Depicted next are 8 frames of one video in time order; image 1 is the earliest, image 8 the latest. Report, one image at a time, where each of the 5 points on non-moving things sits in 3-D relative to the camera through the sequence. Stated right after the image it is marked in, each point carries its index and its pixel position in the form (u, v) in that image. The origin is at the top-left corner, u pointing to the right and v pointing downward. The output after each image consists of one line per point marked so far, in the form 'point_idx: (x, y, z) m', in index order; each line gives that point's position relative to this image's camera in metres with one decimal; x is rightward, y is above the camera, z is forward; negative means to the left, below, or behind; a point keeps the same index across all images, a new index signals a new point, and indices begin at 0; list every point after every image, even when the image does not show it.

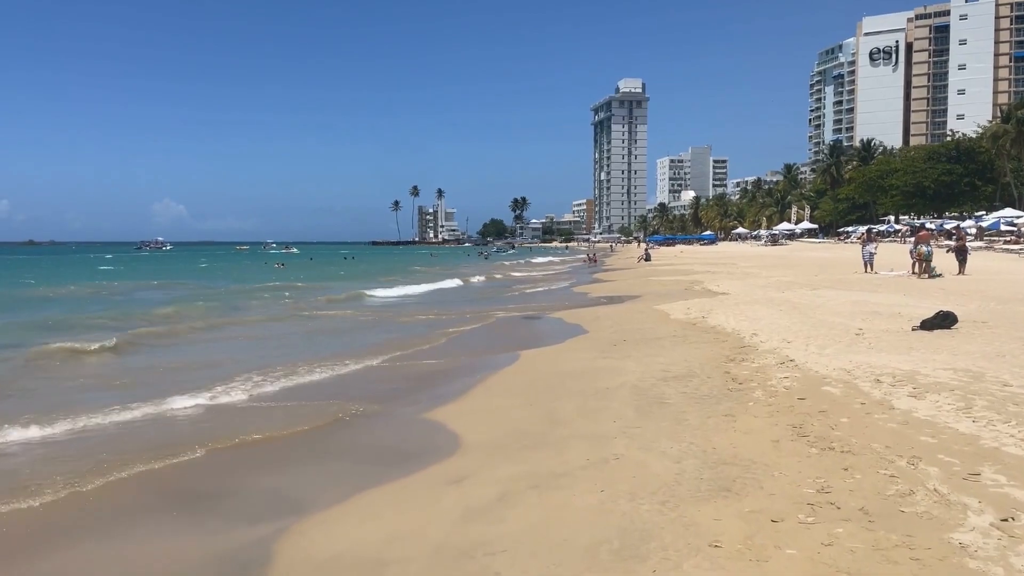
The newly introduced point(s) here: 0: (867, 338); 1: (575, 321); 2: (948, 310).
0: (+5.0, -0.7, +10.5) m
1: (+1.1, -0.8, +16.4) m
2: (+8.2, -0.4, +14.2) m
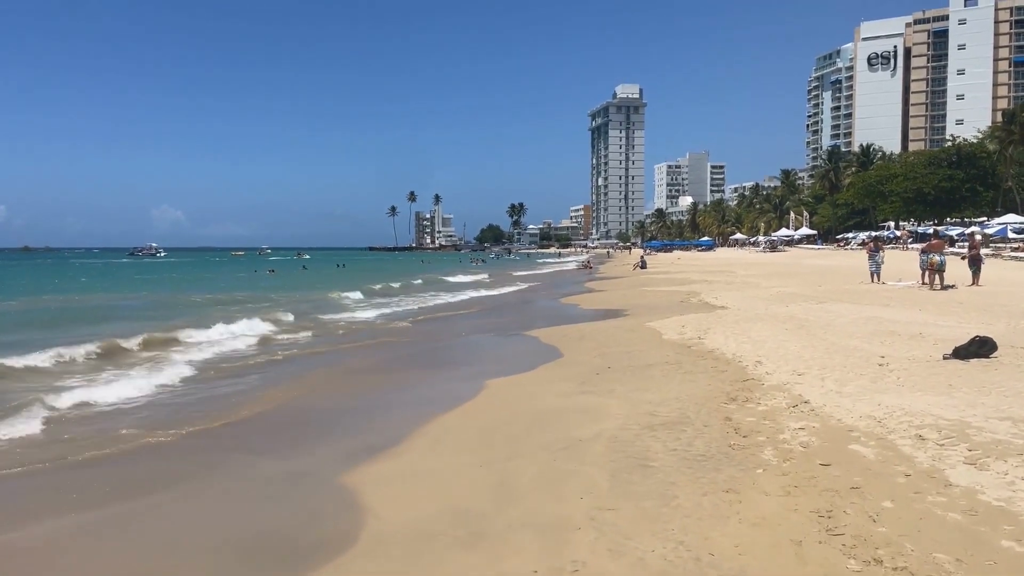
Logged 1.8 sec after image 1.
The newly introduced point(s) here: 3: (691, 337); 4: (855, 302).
0: (+4.6, -1.0, +8.9) m
1: (+0.6, -1.1, +14.7) m
2: (+7.7, -0.7, +12.6) m
3: (+3.3, -0.9, +13.8) m
4: (+8.9, -0.4, +19.5) m
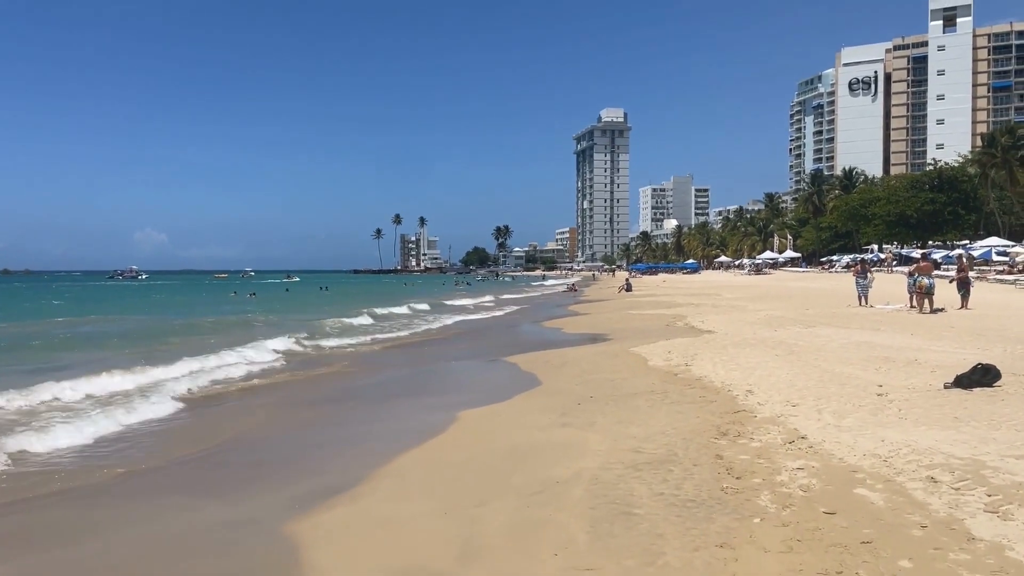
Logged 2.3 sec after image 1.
0: (+4.3, -1.3, +8.3) m
1: (+0.2, -1.5, +14.1) m
2: (+7.4, -1.1, +12.1) m
3: (+2.9, -1.3, +13.2) m
4: (+8.4, -1.0, +19.0) m
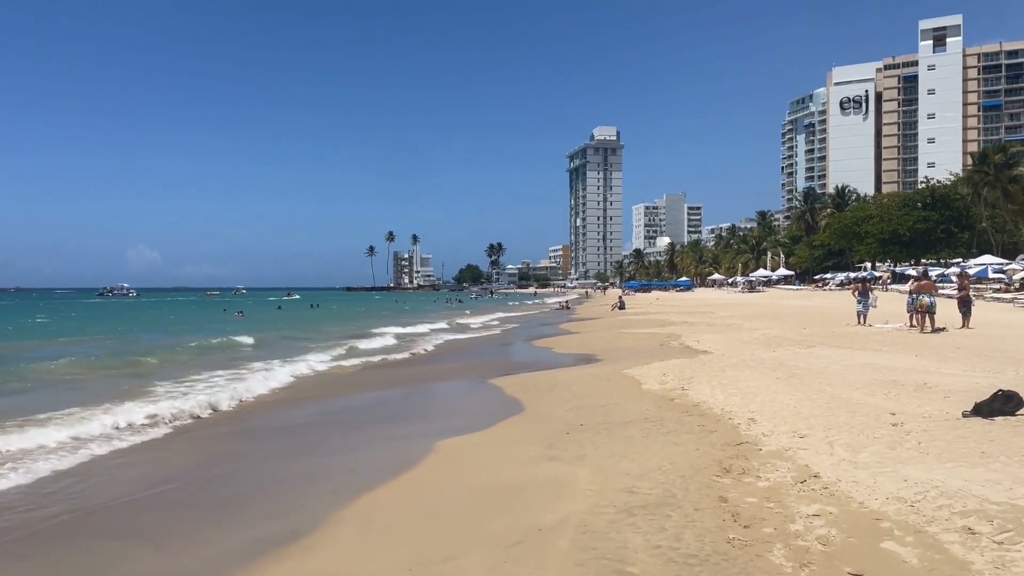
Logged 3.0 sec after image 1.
0: (+4.1, -1.5, +7.6) m
1: (0.0, -1.9, +13.3) m
2: (+7.2, -1.4, +11.4) m
3: (+2.7, -1.6, +12.5) m
4: (+8.2, -1.4, +18.3) m
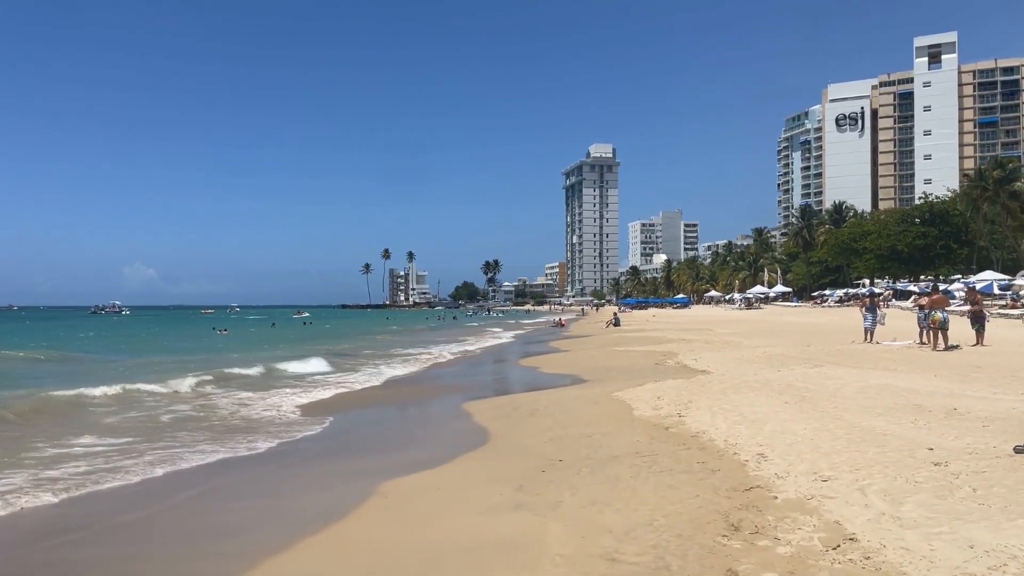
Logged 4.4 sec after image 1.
0: (+3.7, -1.5, +6.2) m
1: (-0.4, -2.1, +11.9) m
2: (+6.8, -1.6, +10.0) m
3: (+2.3, -1.8, +11.0) m
4: (+7.8, -1.8, +16.9) m
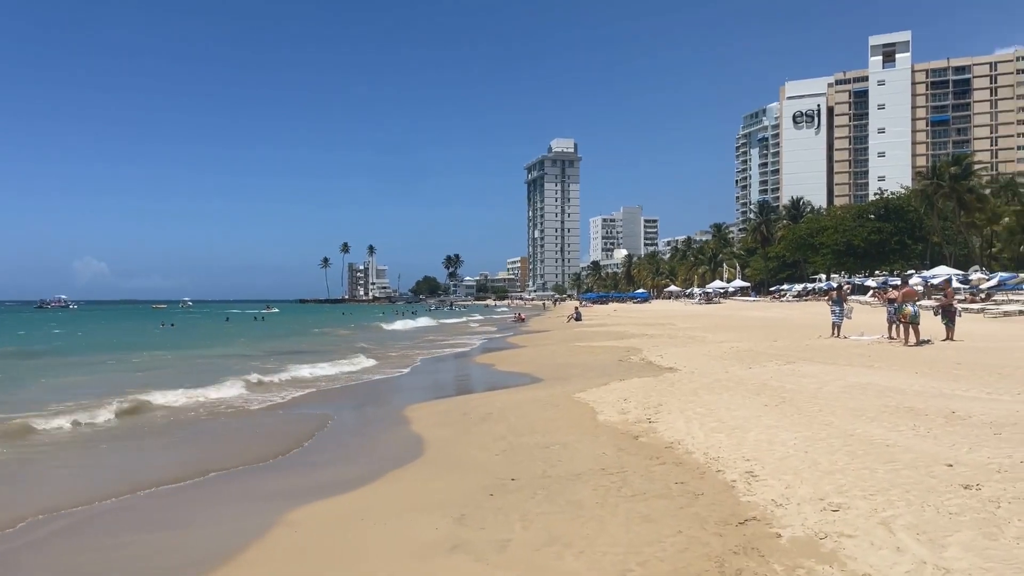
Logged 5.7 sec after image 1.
0: (+3.3, -1.4, +5.0) m
1: (-1.1, -1.9, +10.5) m
2: (+6.2, -1.5, +9.0) m
3: (+1.6, -1.7, +9.8) m
4: (+6.8, -1.6, +15.9) m
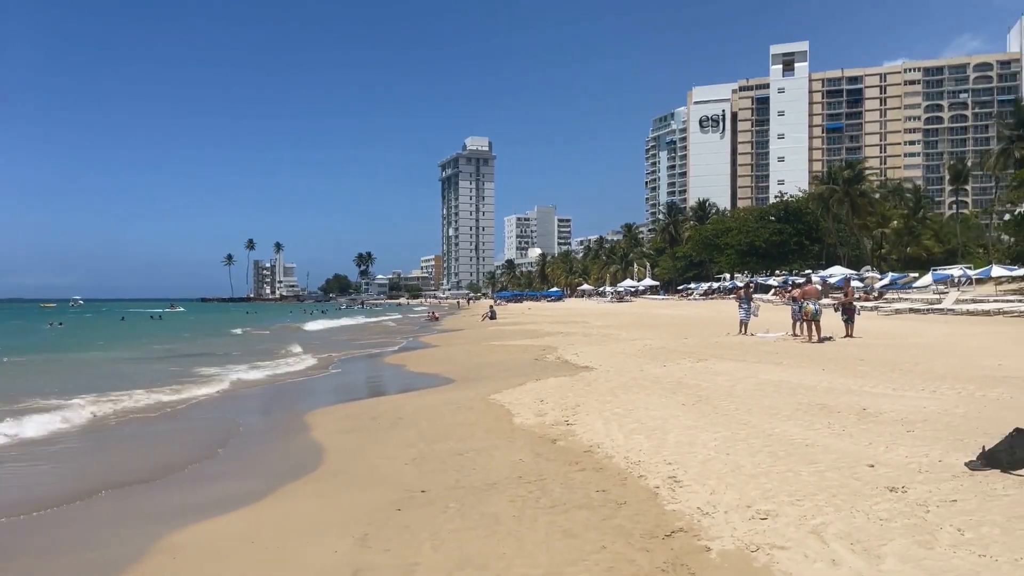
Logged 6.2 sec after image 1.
0: (+2.7, -1.4, +4.9) m
1: (-2.3, -1.9, +9.8) m
2: (+5.1, -1.4, +9.1) m
3: (+0.5, -1.7, +9.4) m
4: (+4.9, -1.6, +16.1) m
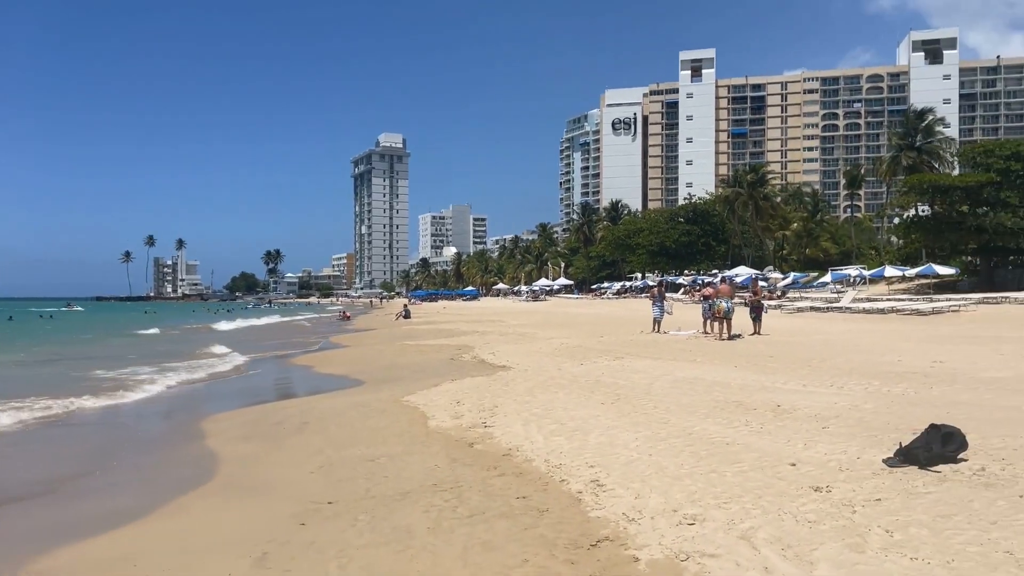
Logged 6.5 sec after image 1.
0: (+2.2, -1.4, +4.8) m
1: (-3.4, -1.9, +9.1) m
2: (+4.1, -1.4, +9.3) m
3: (-0.5, -1.6, +9.0) m
4: (+3.1, -1.5, +16.2) m
